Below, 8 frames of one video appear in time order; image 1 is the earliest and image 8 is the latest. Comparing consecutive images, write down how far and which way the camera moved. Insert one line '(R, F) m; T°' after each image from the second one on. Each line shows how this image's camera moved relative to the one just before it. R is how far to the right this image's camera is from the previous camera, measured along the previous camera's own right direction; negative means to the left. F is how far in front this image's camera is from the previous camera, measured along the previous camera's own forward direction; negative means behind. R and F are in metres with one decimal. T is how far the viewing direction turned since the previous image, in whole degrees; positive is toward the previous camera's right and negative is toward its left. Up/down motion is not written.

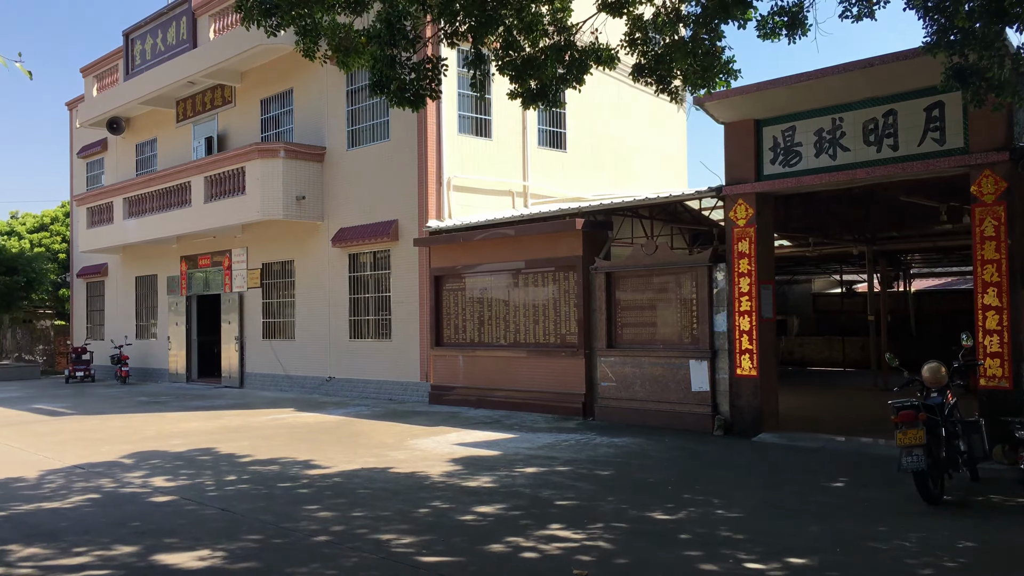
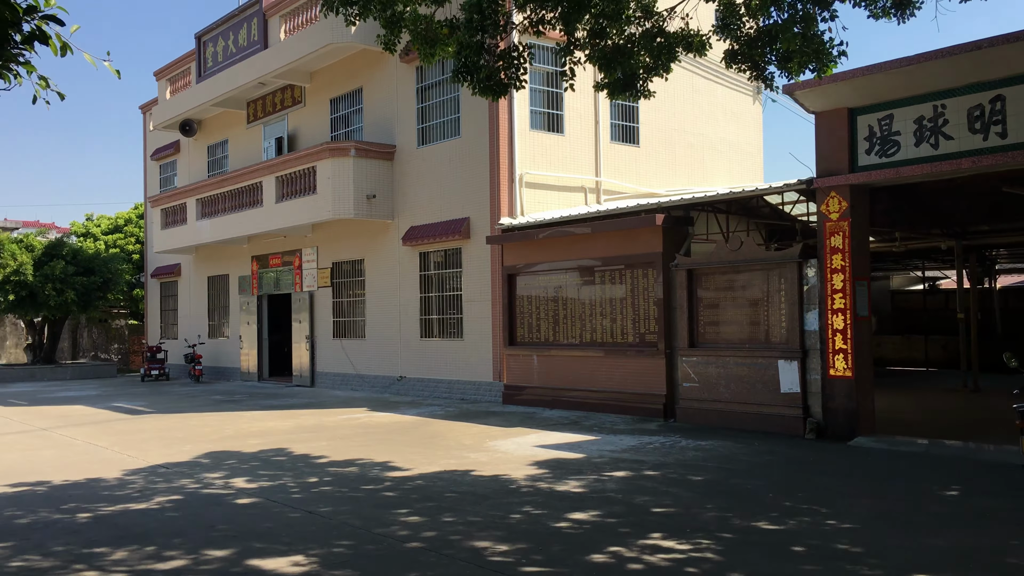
(-0.2, +0.2) m; -4°
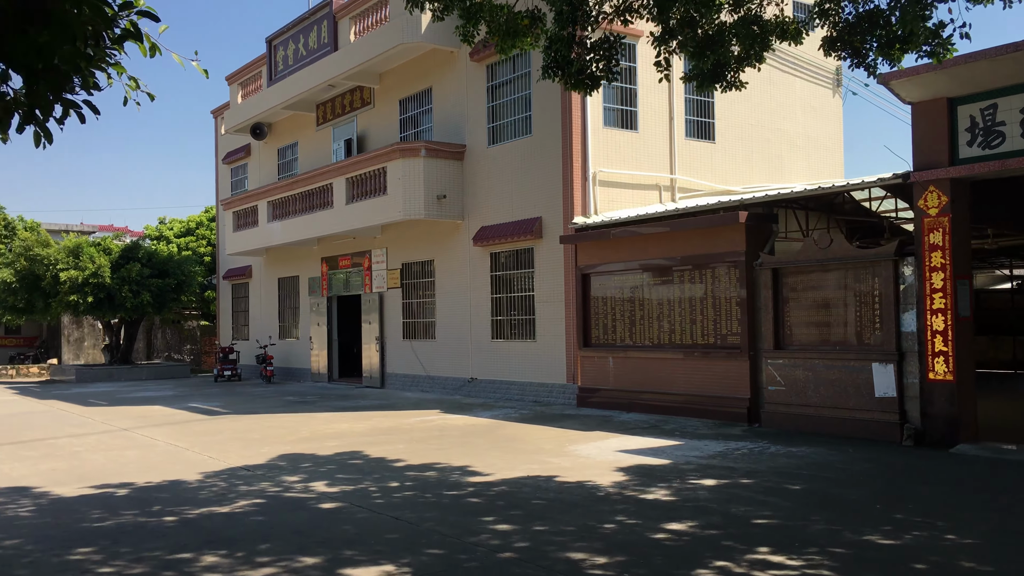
(-0.2, +0.2) m; -4°
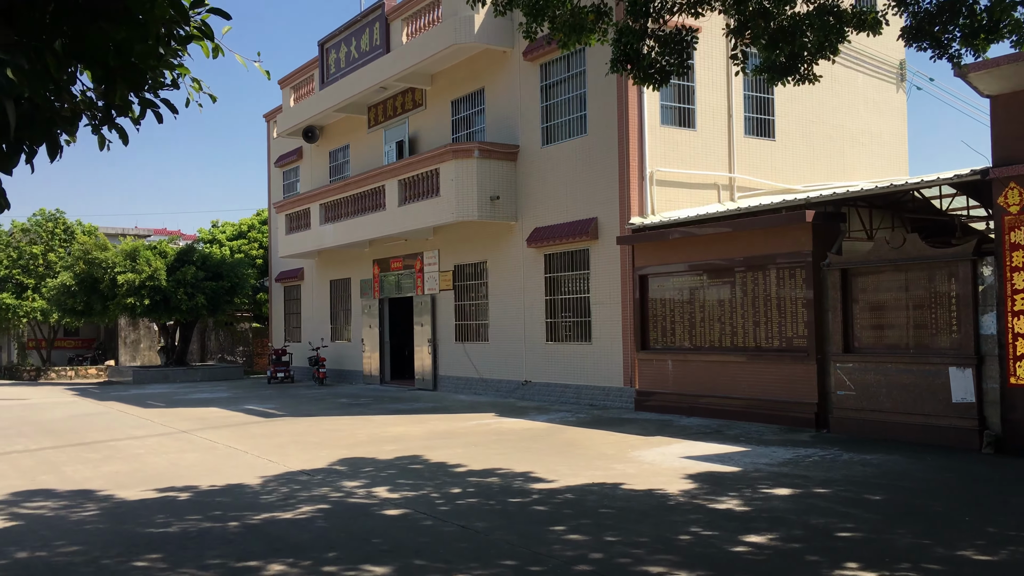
(-0.2, +0.2) m; -3°
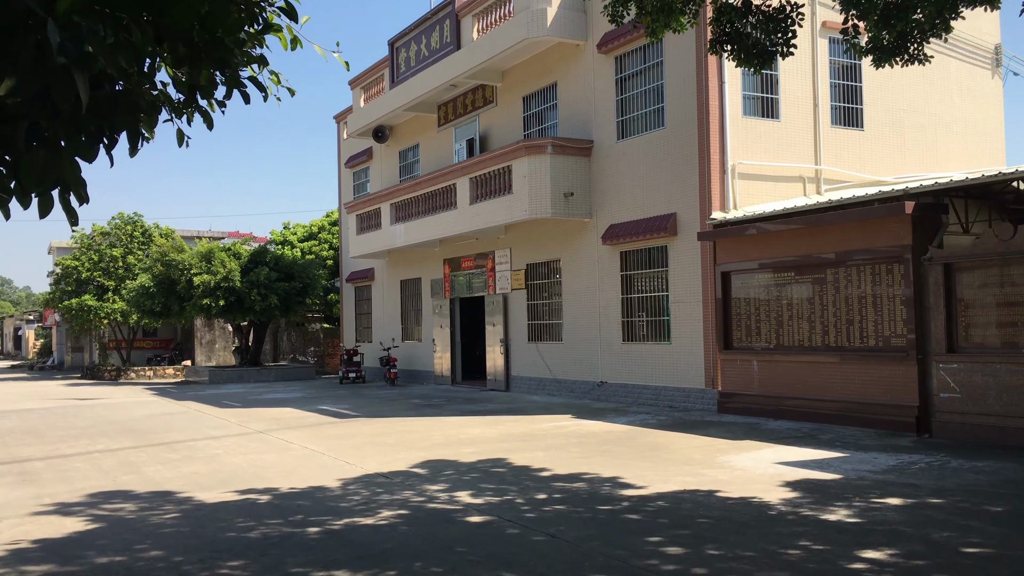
(-0.2, +0.3) m; -4°
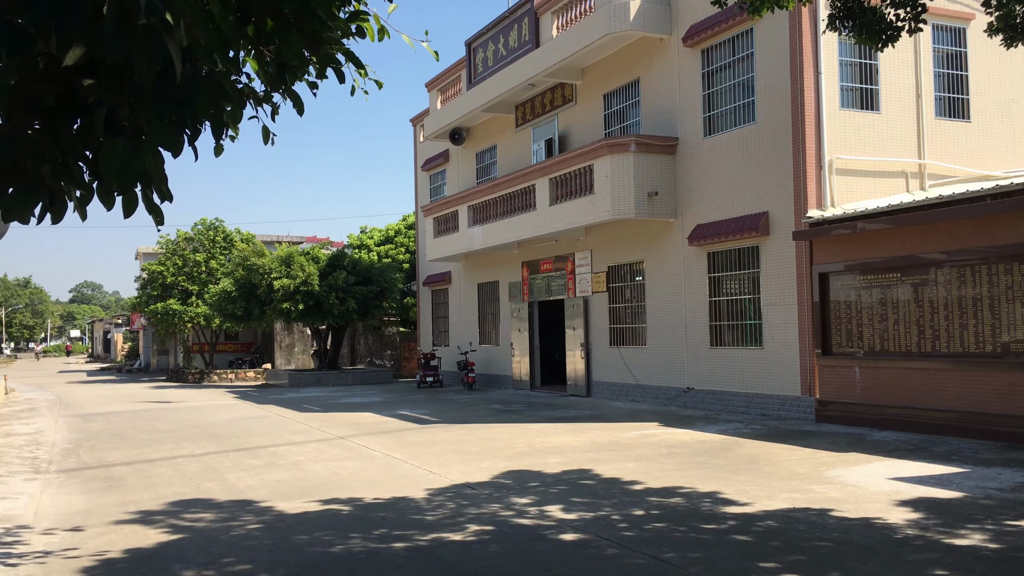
(-0.2, +0.4) m; -5°
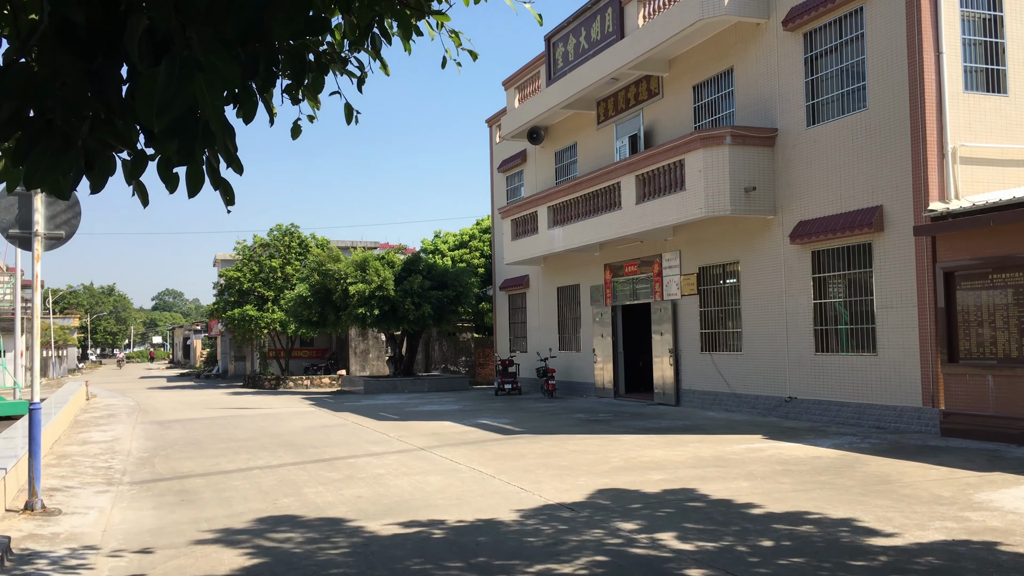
(-0.3, +0.7) m; -4°
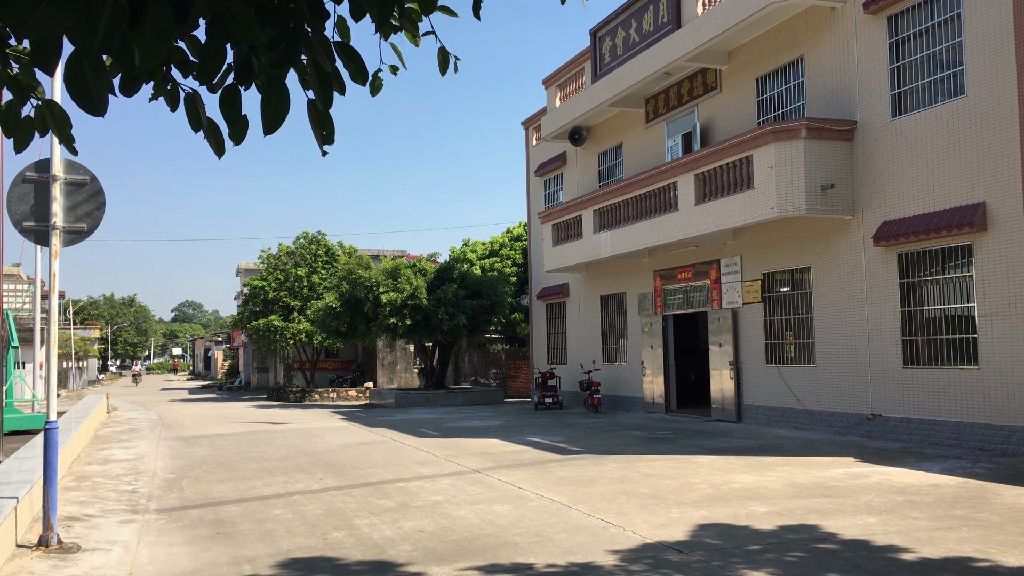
(-0.5, +1.0) m; -1°
